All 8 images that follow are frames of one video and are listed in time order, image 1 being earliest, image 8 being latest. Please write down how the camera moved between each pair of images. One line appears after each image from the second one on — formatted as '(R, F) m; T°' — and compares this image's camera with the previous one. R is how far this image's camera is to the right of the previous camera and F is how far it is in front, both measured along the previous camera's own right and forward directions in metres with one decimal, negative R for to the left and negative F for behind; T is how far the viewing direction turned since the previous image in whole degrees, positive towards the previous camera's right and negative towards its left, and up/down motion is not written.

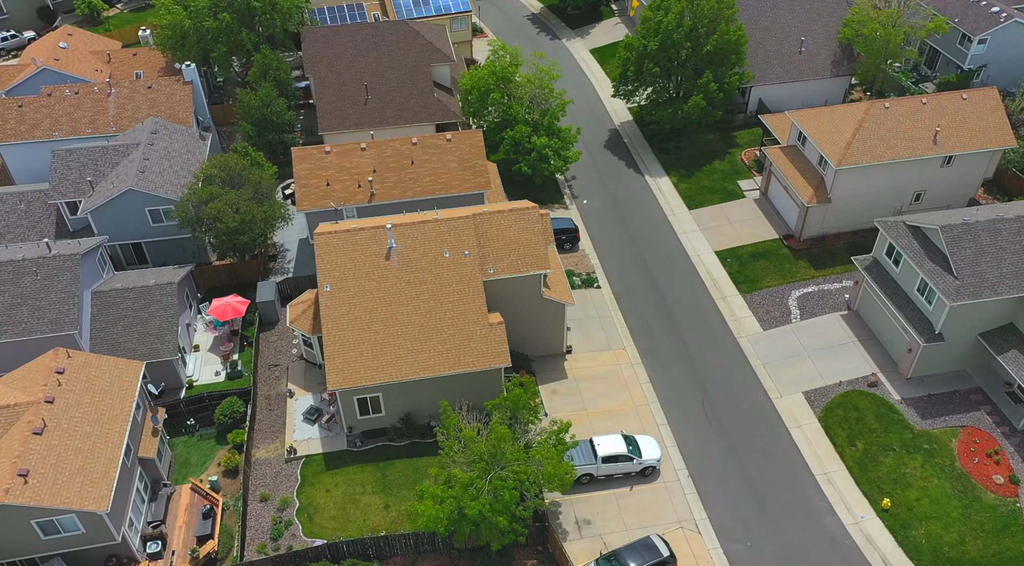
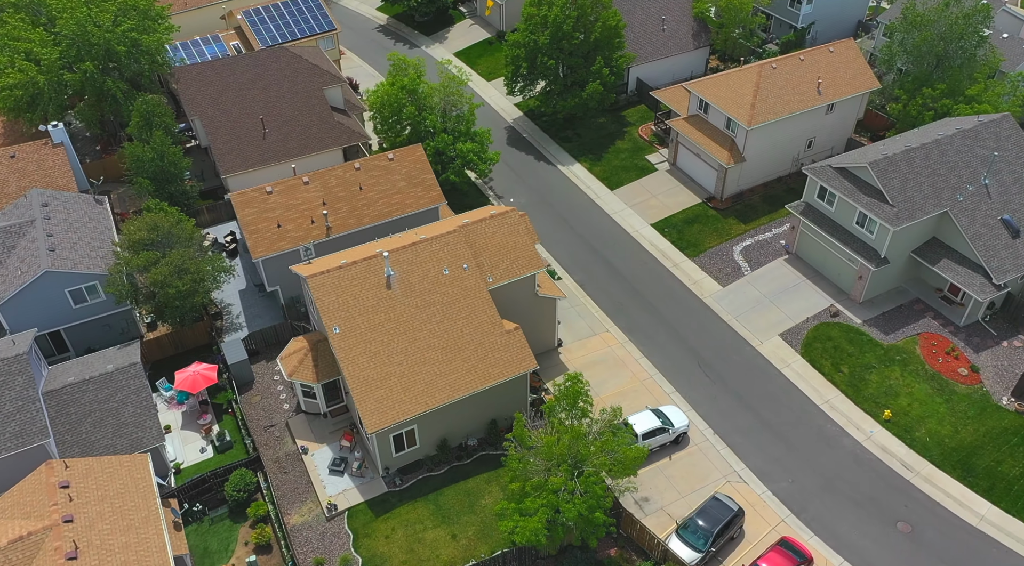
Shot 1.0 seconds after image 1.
(-7.1, +0.9) m; +13°
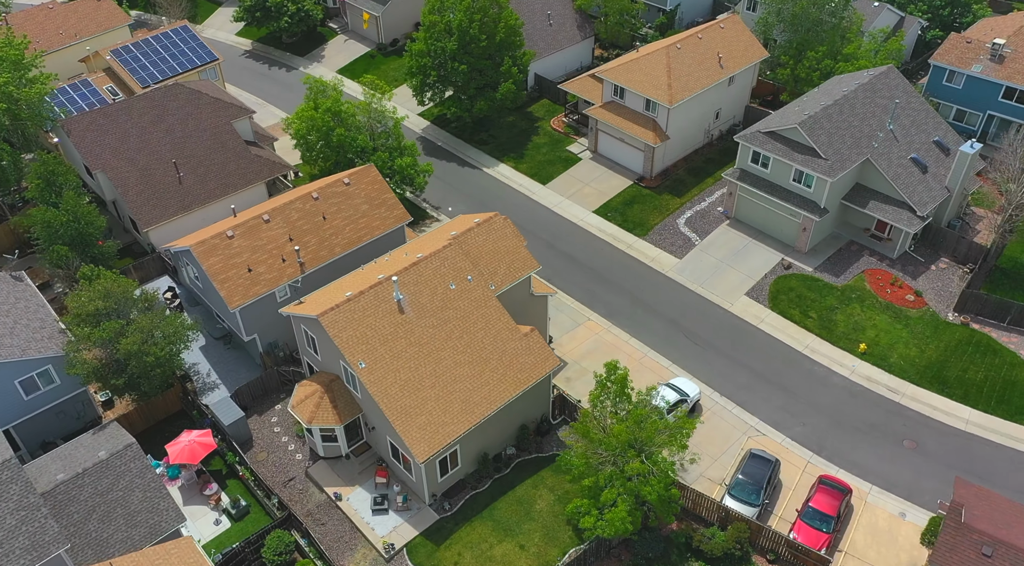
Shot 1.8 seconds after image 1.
(-6.2, +0.7) m; +11°
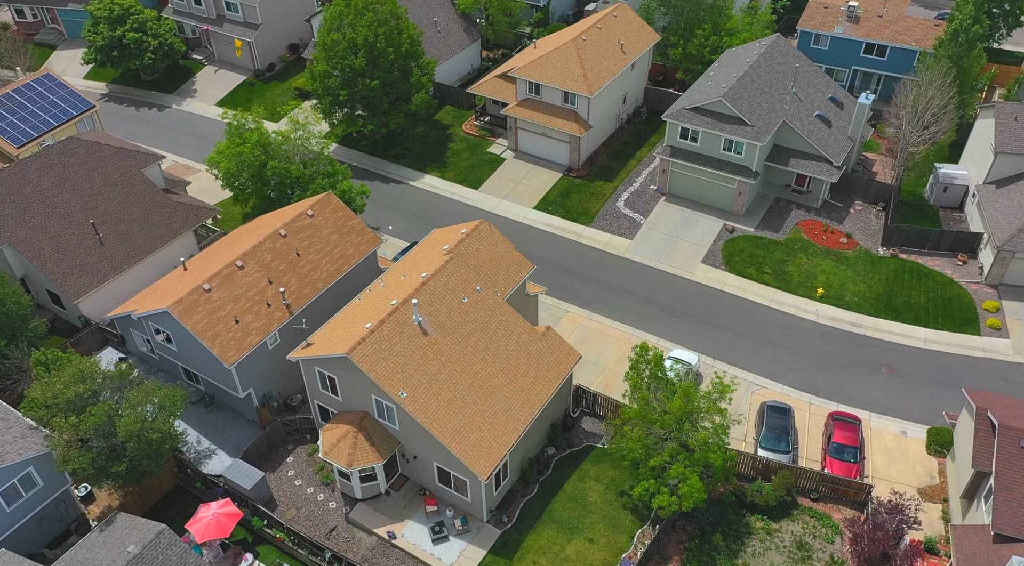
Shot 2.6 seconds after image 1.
(-6.2, +0.6) m; +11°
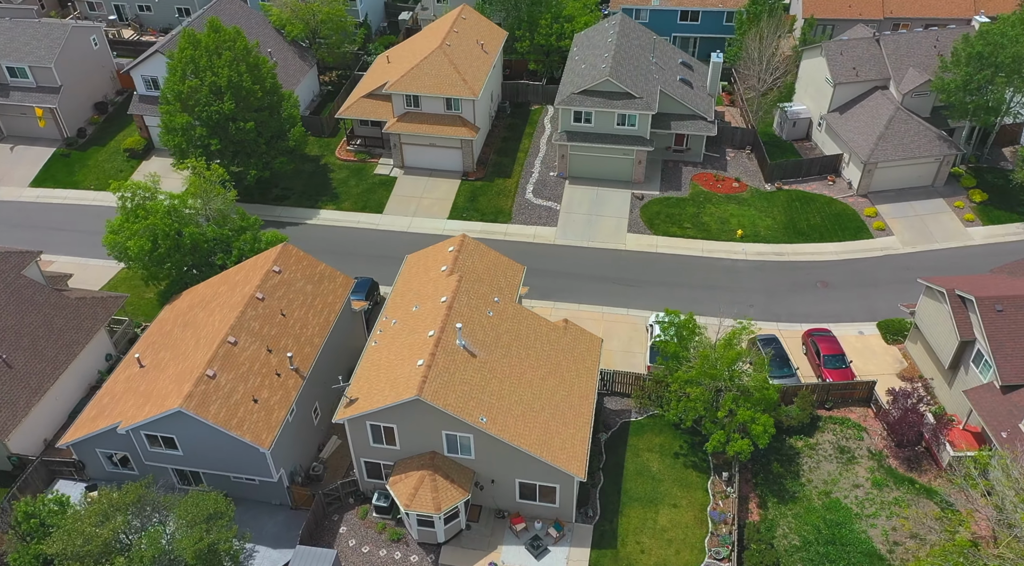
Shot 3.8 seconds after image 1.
(-8.9, +1.4) m; +16°
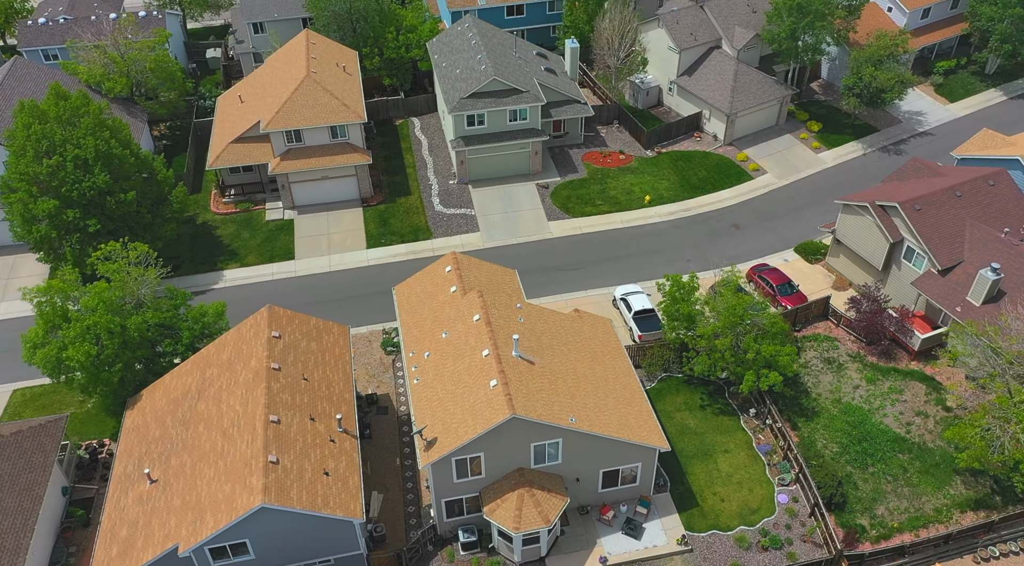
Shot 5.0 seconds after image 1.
(-8.9, +1.4) m; +16°
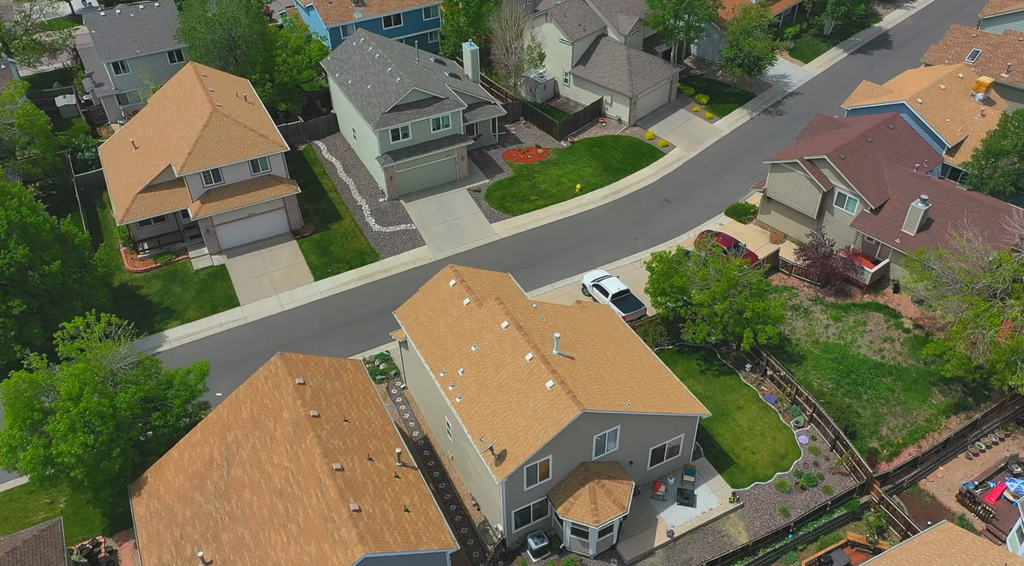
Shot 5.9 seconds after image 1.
(-6.4, +0.7) m; +12°
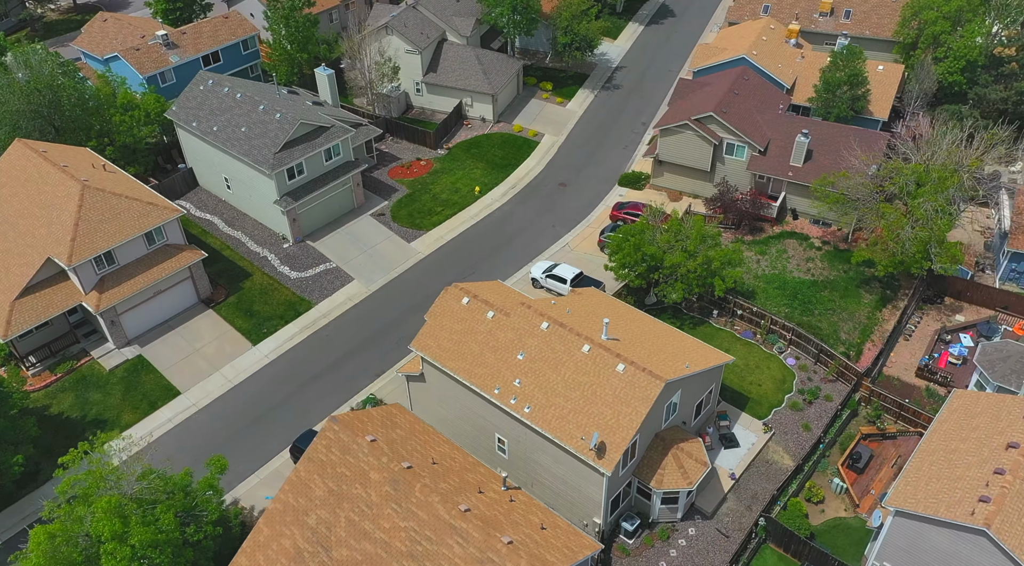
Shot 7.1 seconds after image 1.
(-8.9, +1.4) m; +17°
